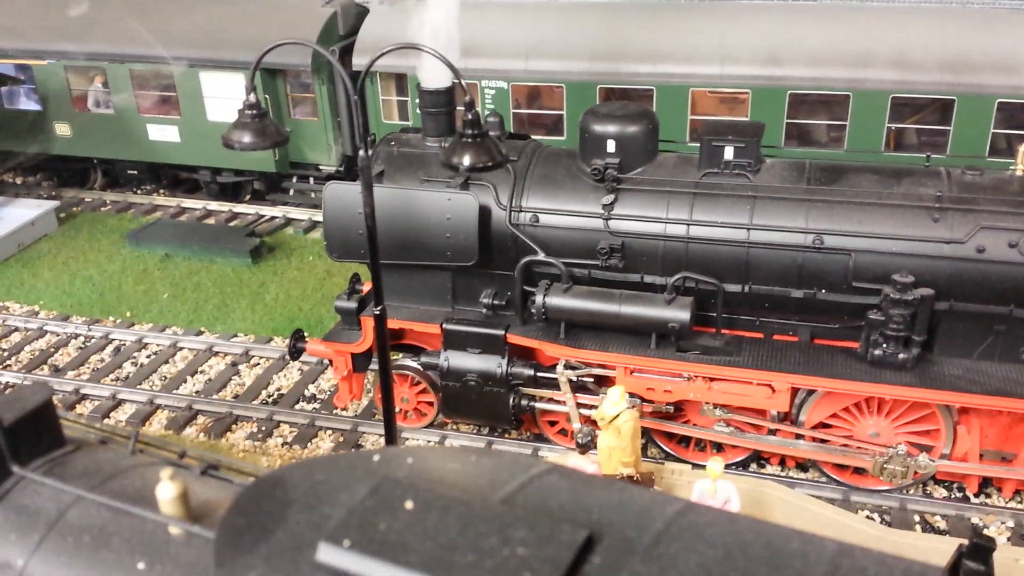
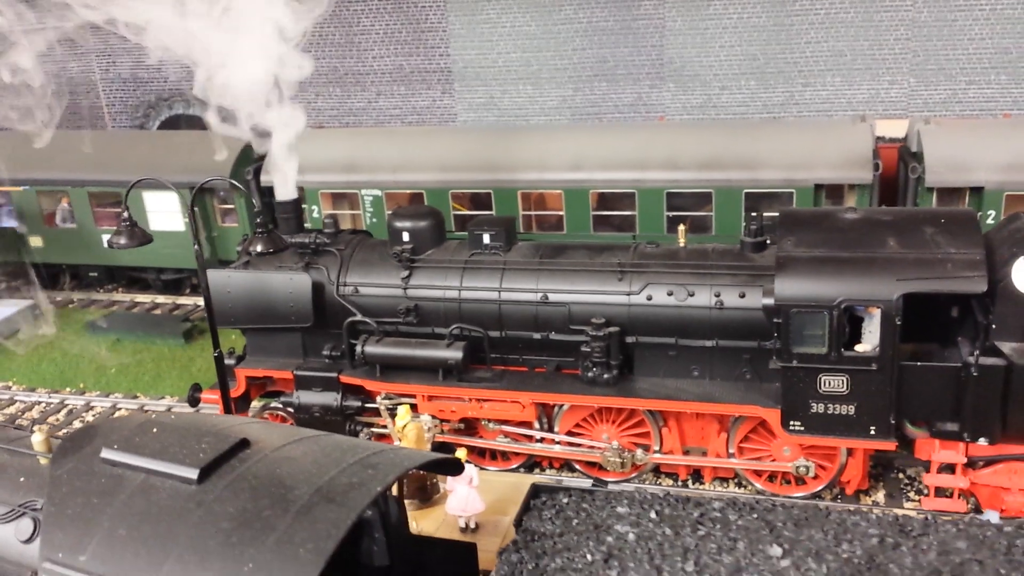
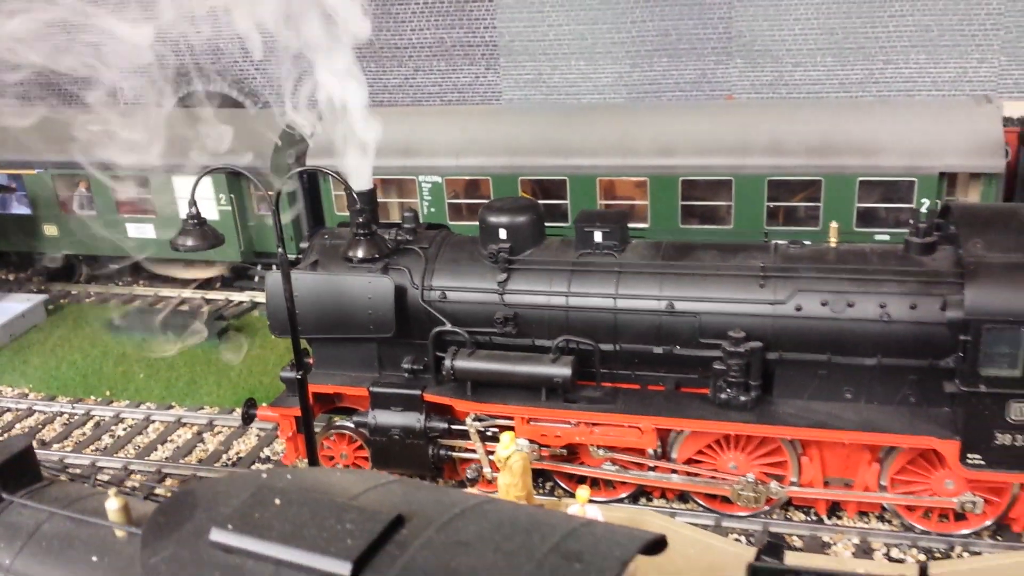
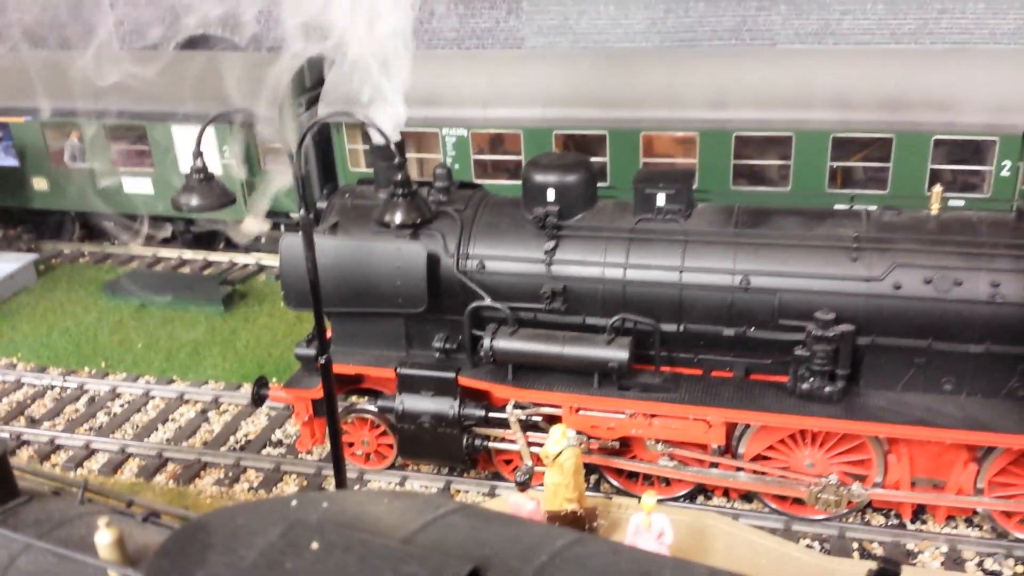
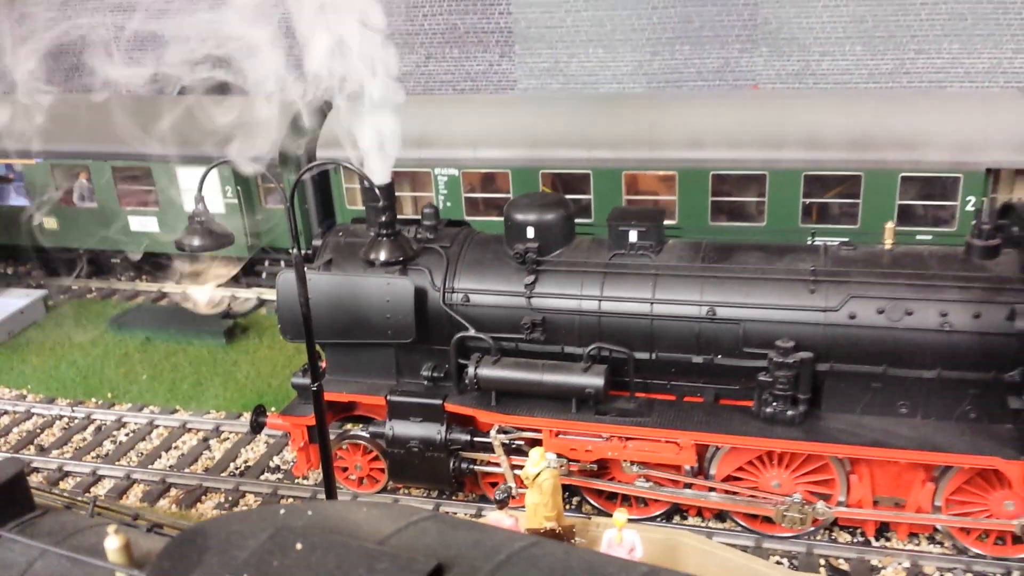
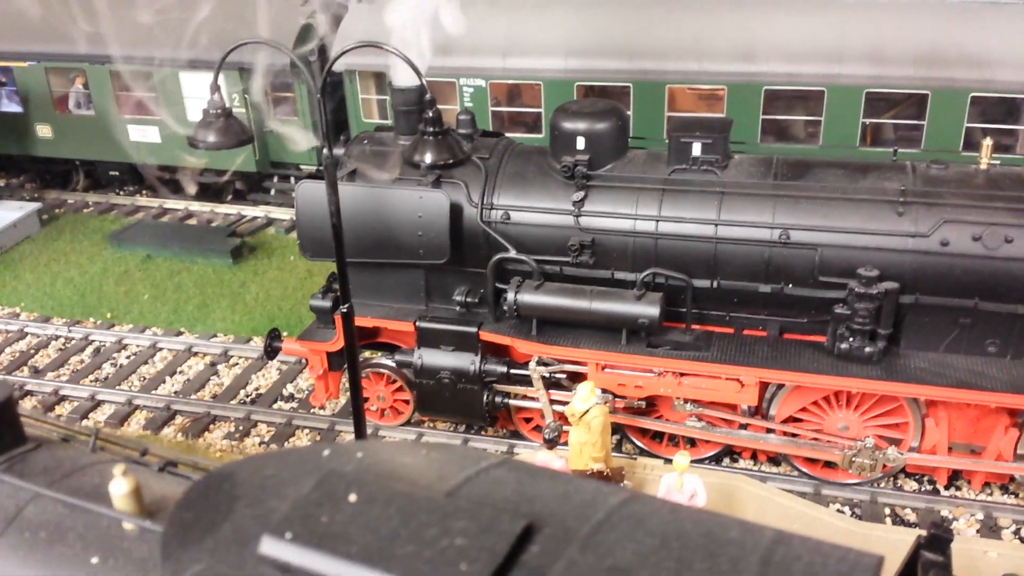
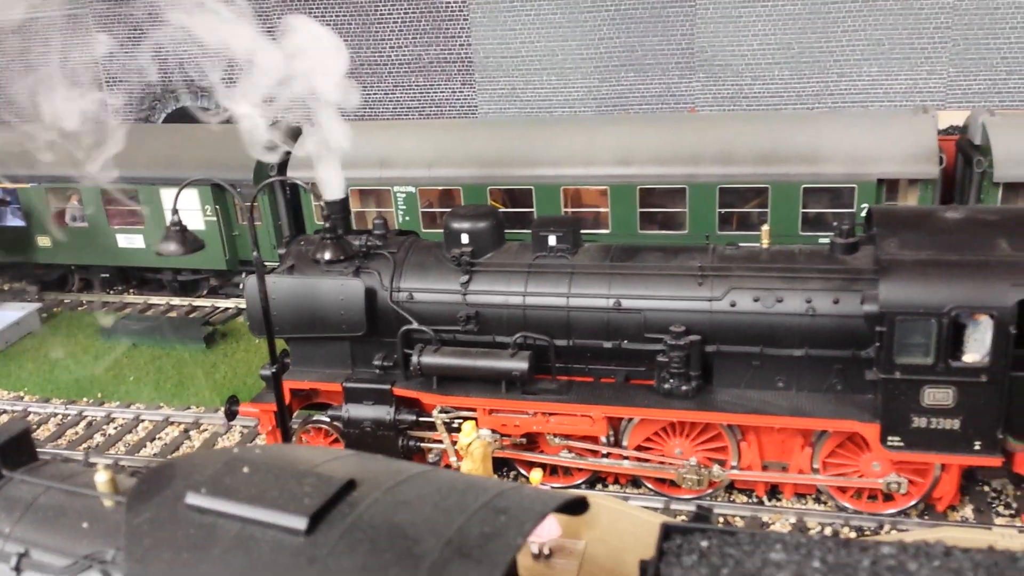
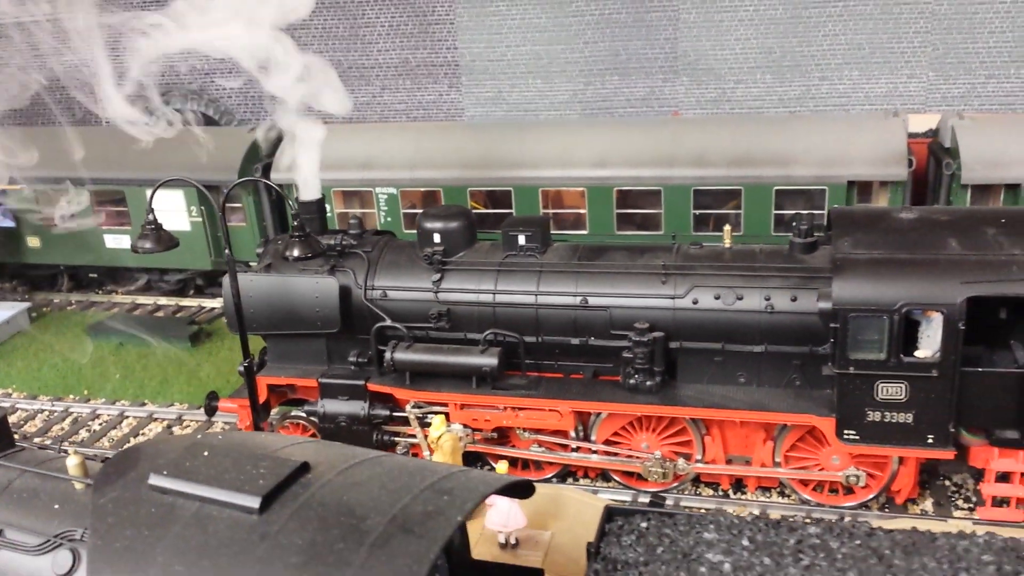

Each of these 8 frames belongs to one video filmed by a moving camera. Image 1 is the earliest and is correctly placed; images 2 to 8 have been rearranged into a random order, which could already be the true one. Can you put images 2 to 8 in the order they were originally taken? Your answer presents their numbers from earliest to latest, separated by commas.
6, 4, 5, 3, 7, 8, 2
